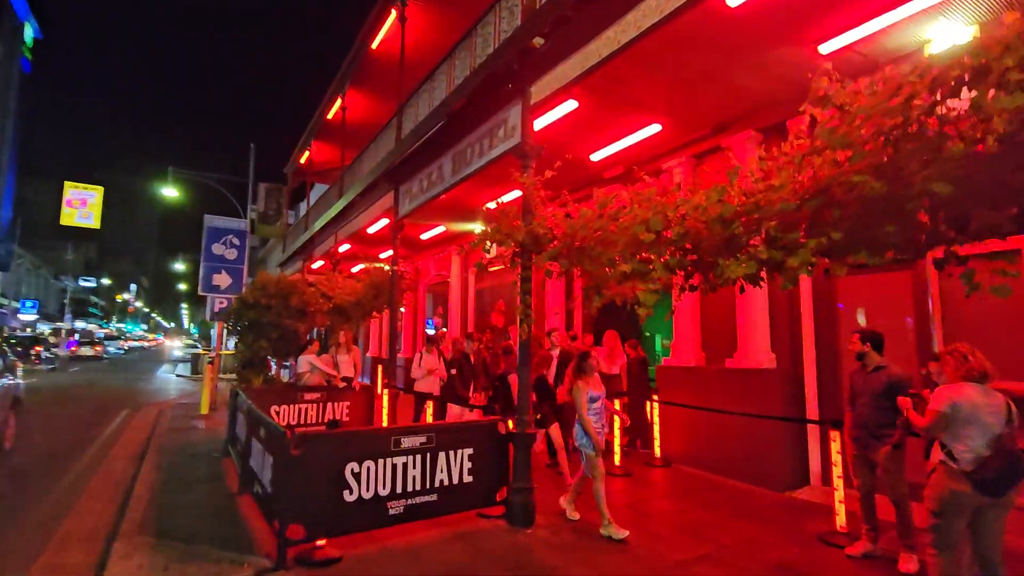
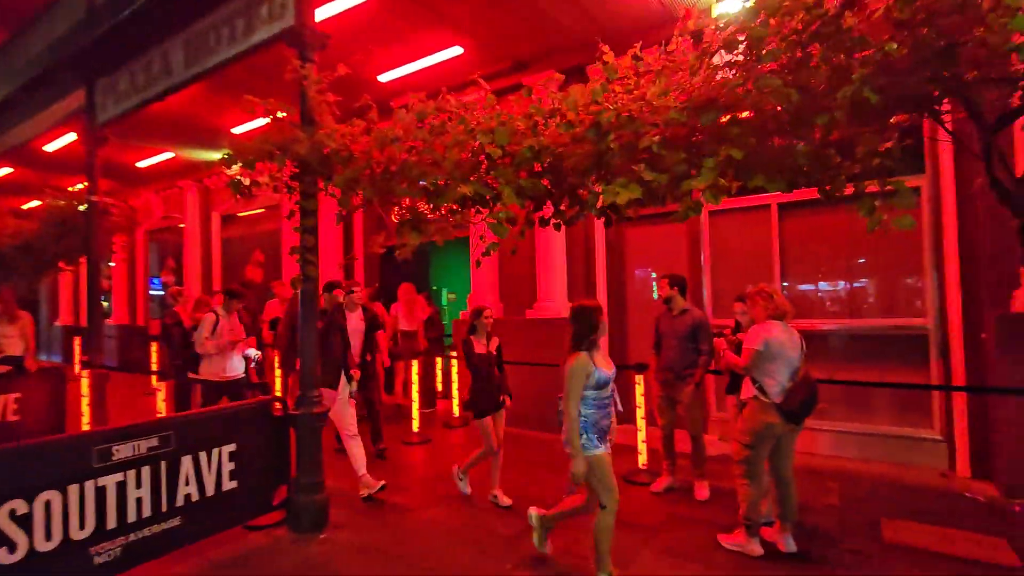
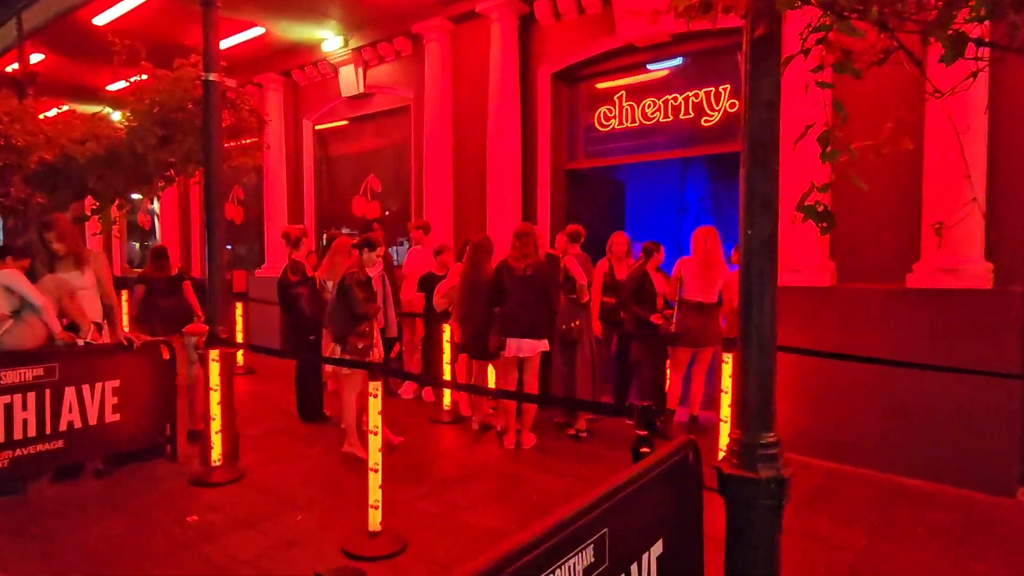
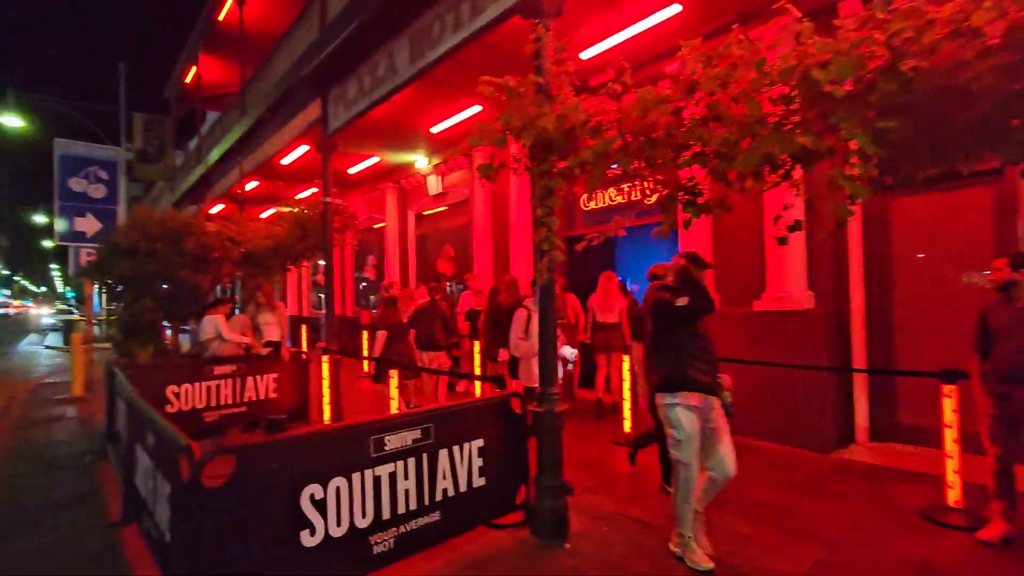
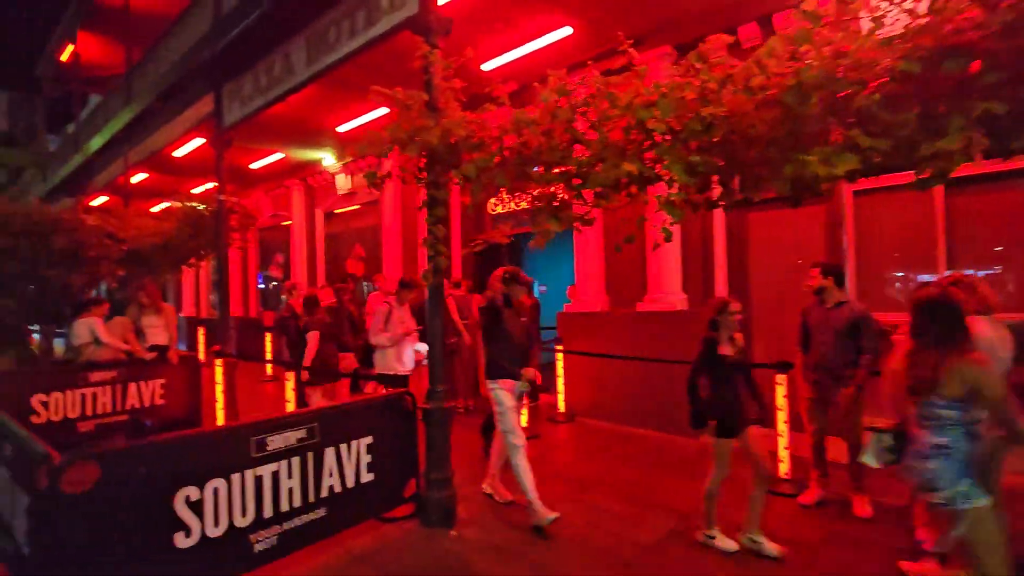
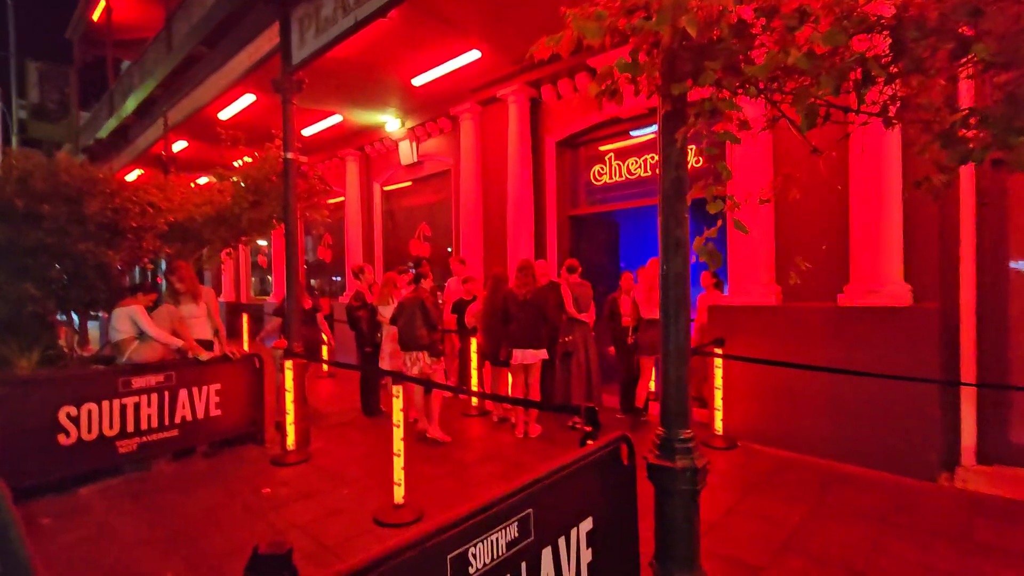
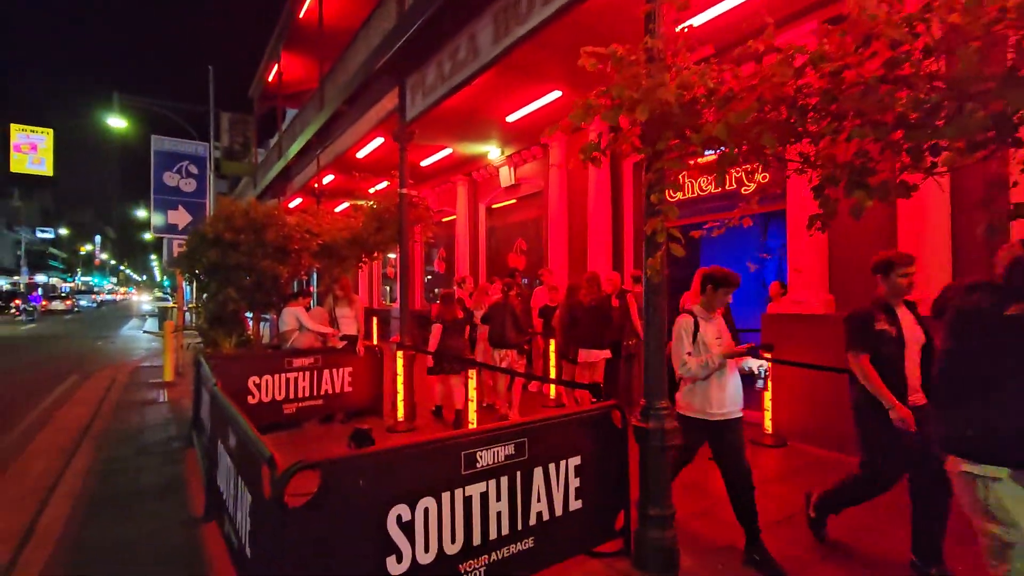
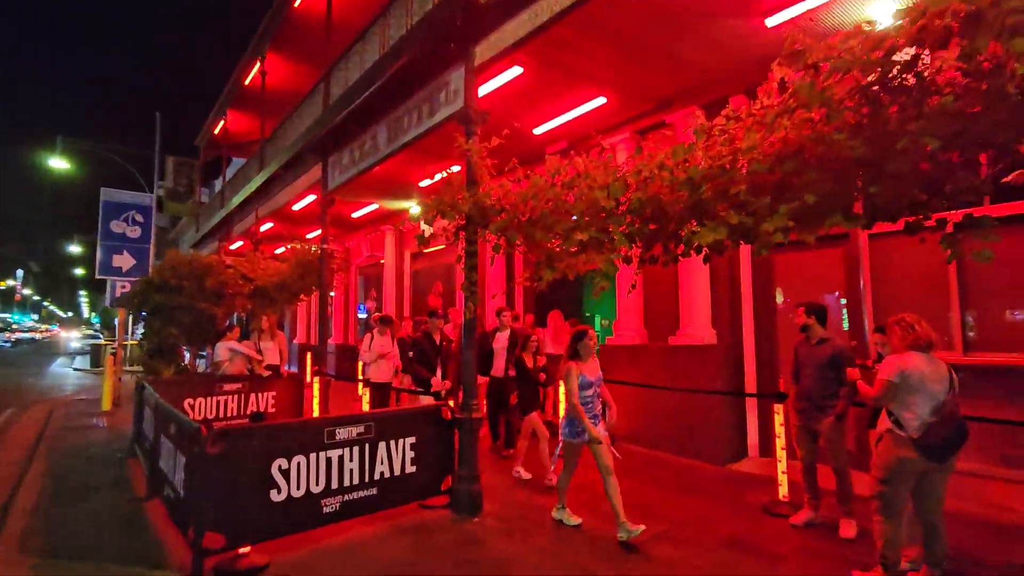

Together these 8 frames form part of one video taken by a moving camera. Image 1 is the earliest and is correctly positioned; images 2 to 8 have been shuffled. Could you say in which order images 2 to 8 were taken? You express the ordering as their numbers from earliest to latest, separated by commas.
8, 2, 5, 4, 7, 6, 3
